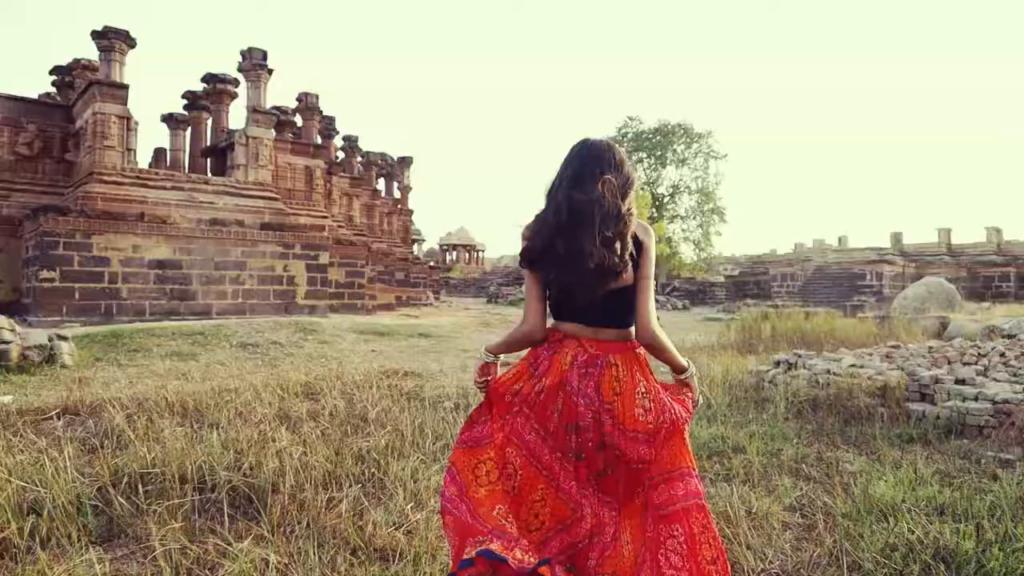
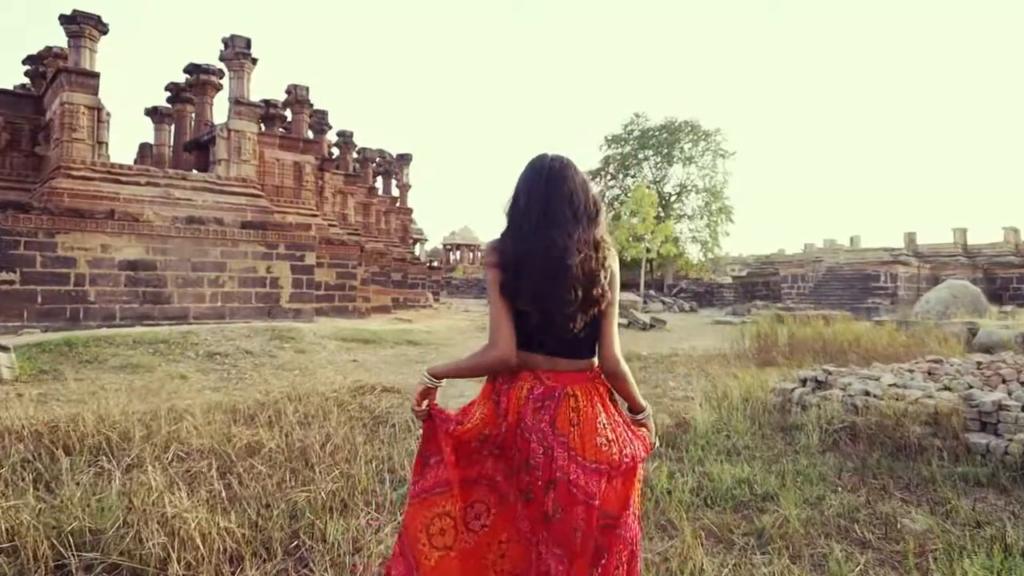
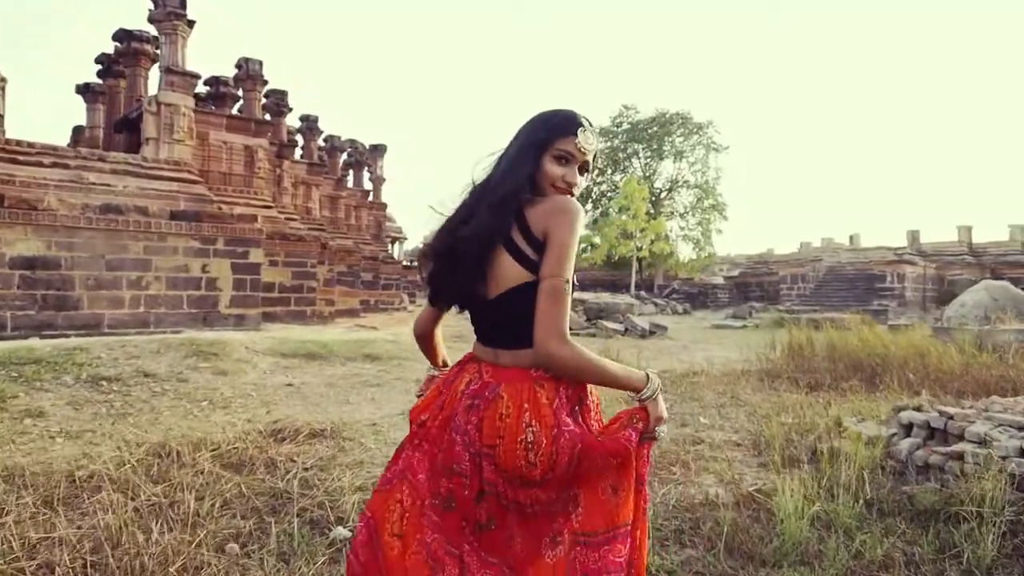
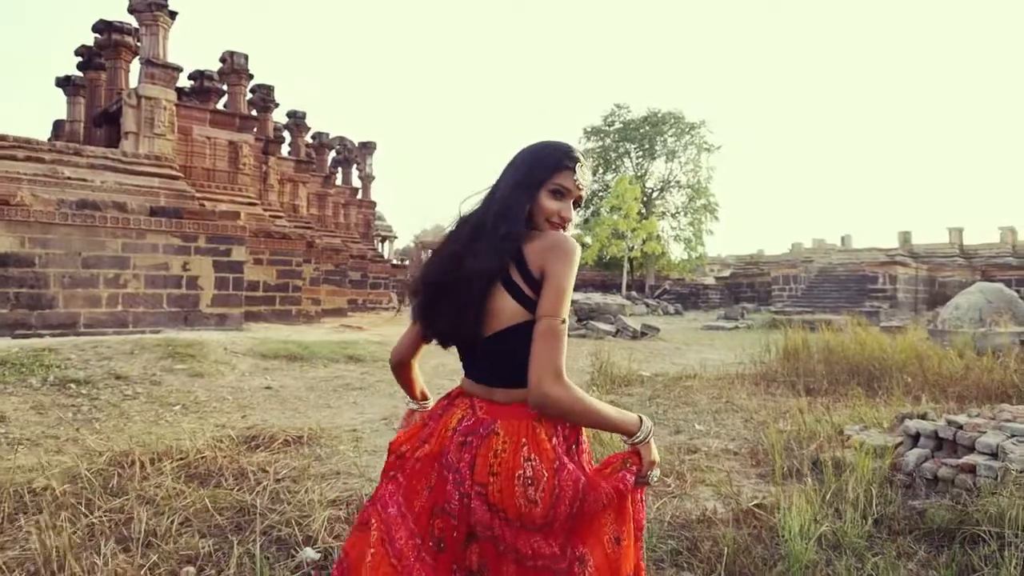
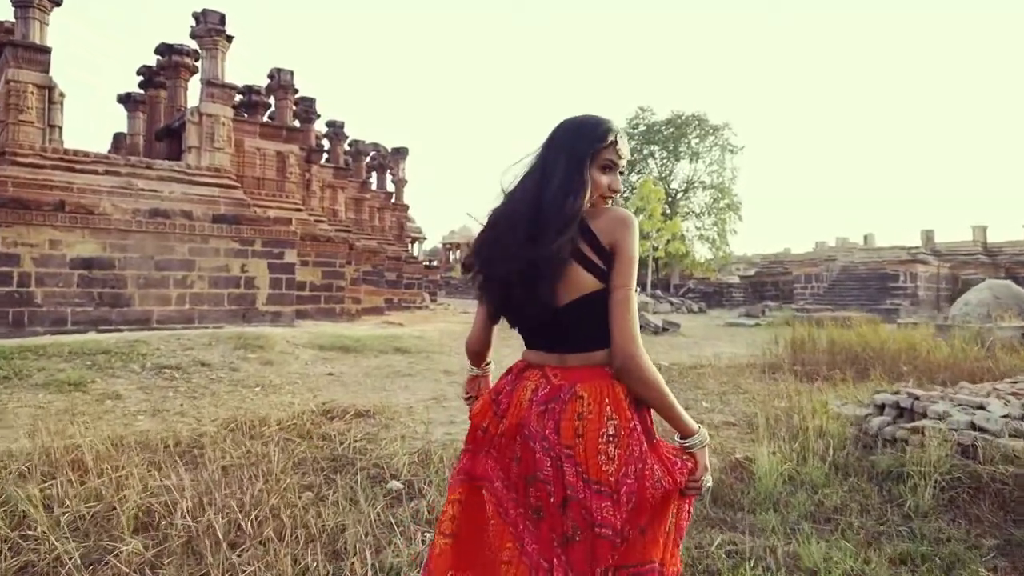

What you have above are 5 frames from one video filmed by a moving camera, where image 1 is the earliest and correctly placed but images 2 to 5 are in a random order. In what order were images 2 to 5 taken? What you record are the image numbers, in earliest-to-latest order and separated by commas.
2, 5, 3, 4
